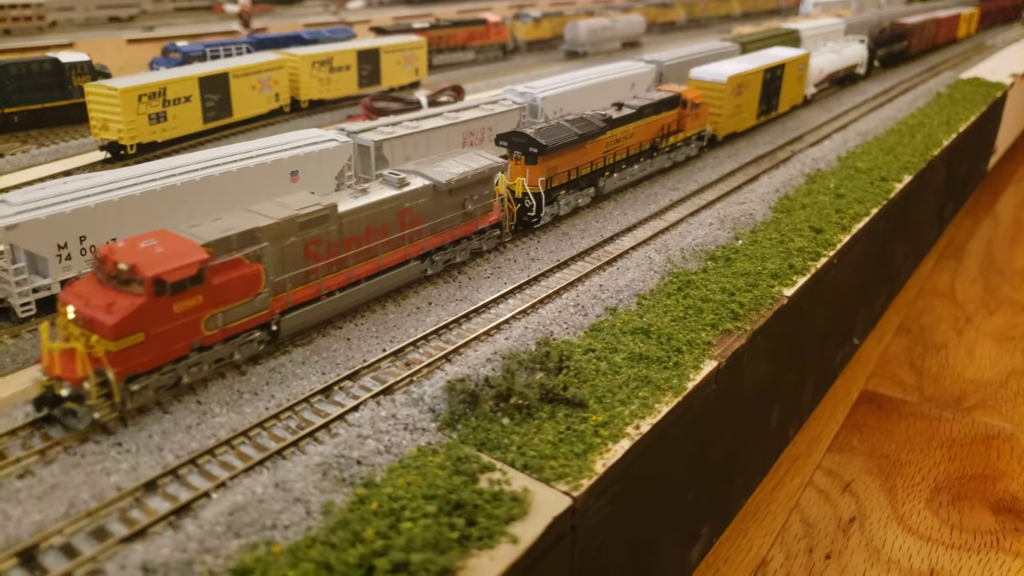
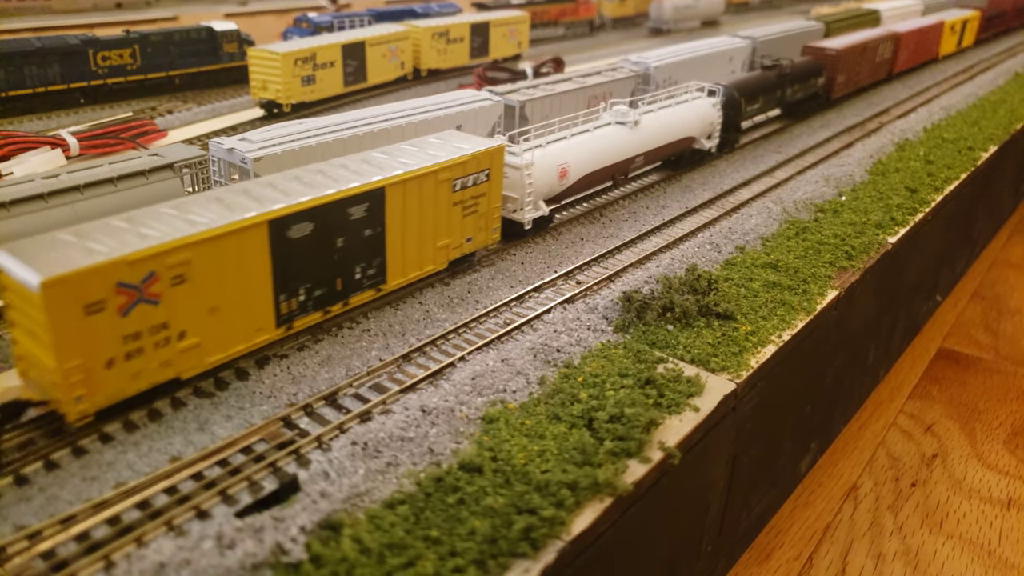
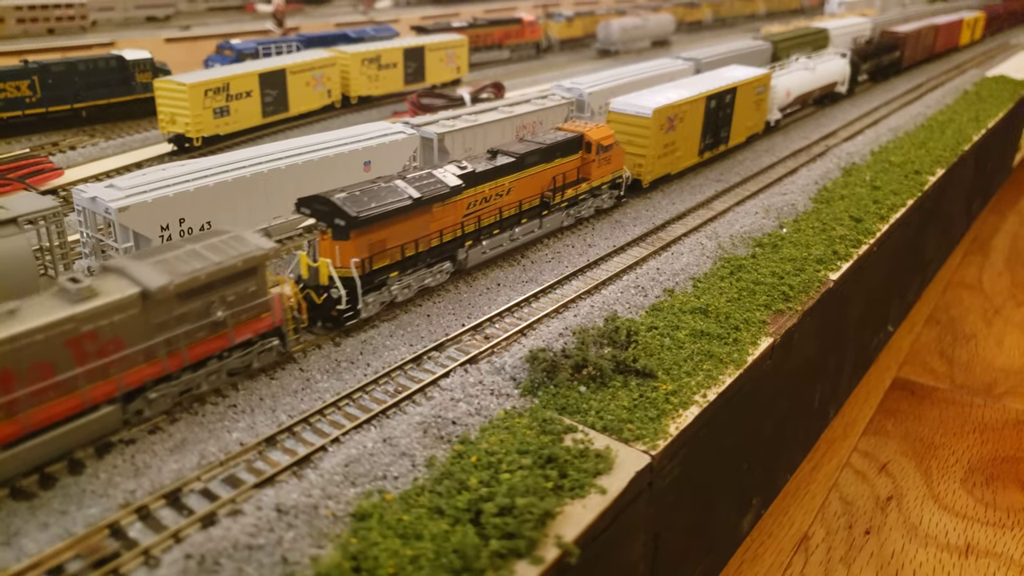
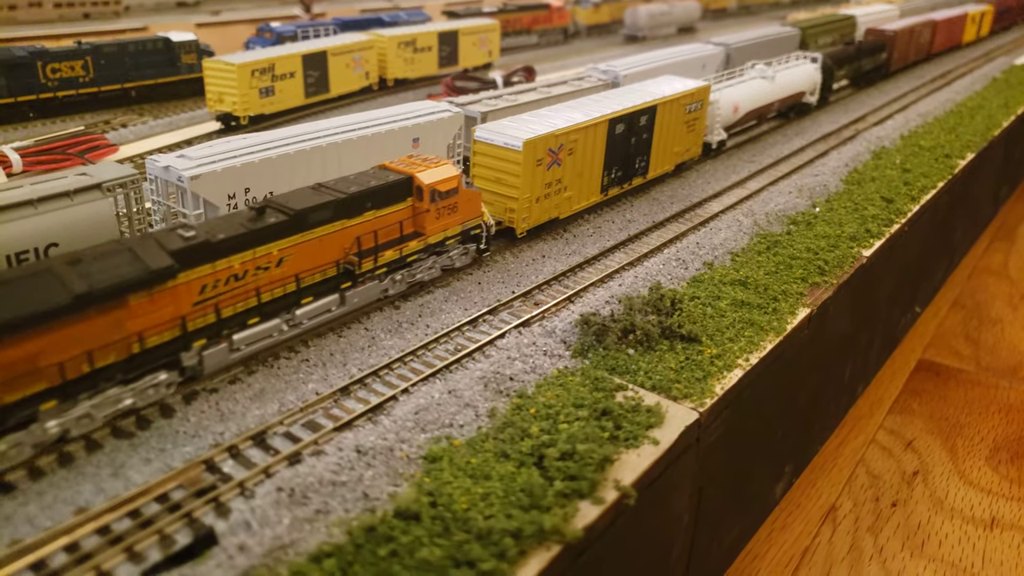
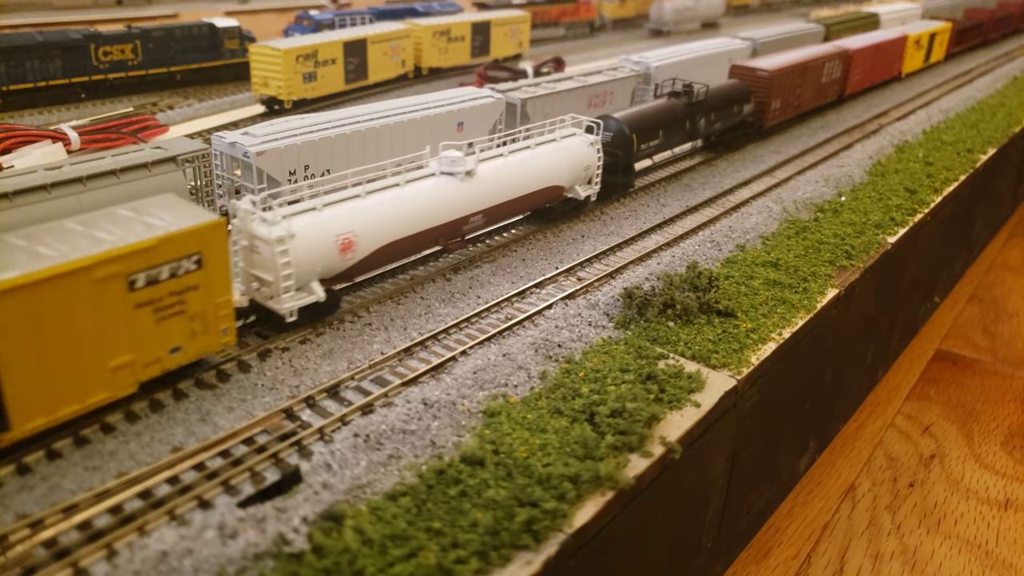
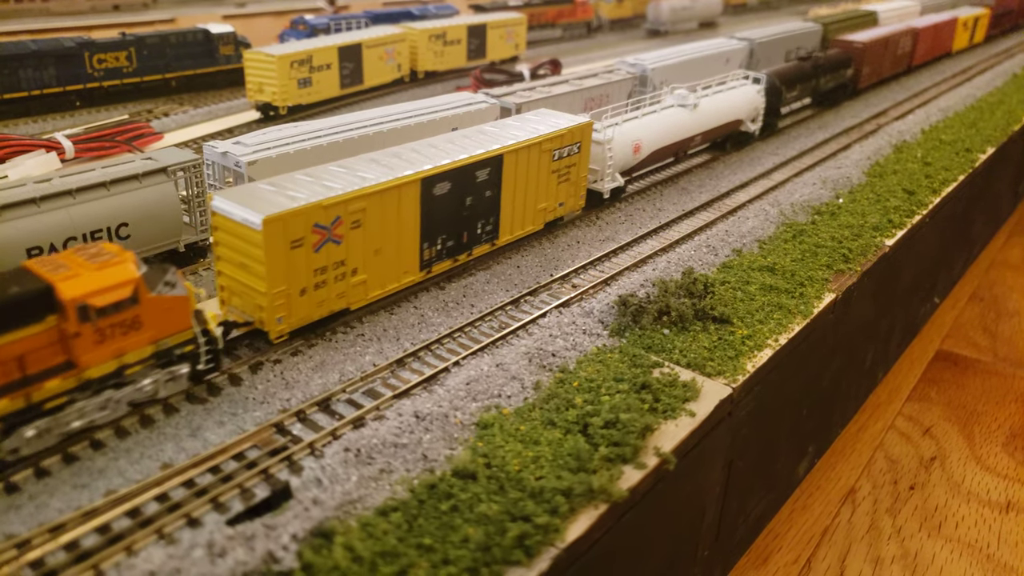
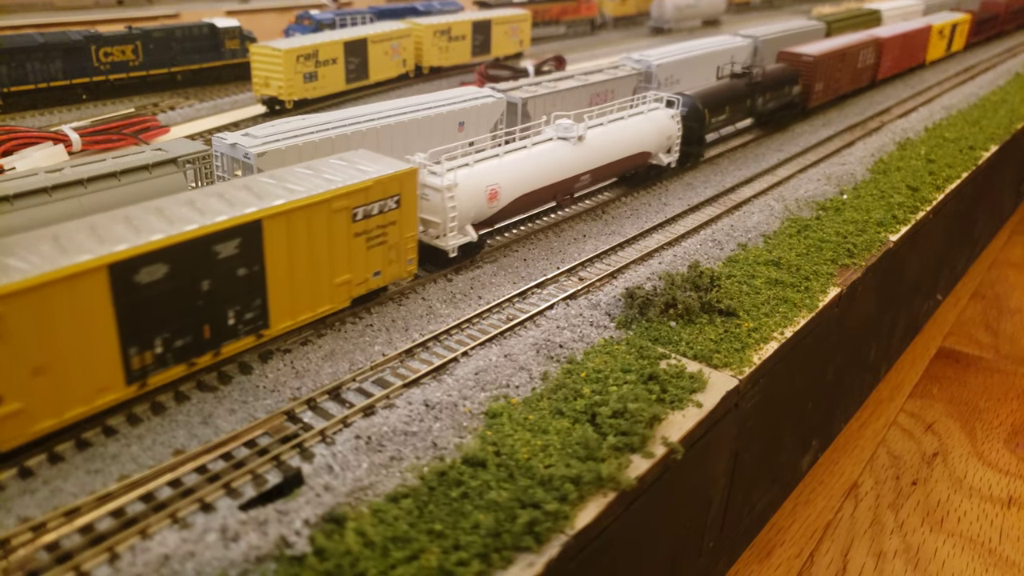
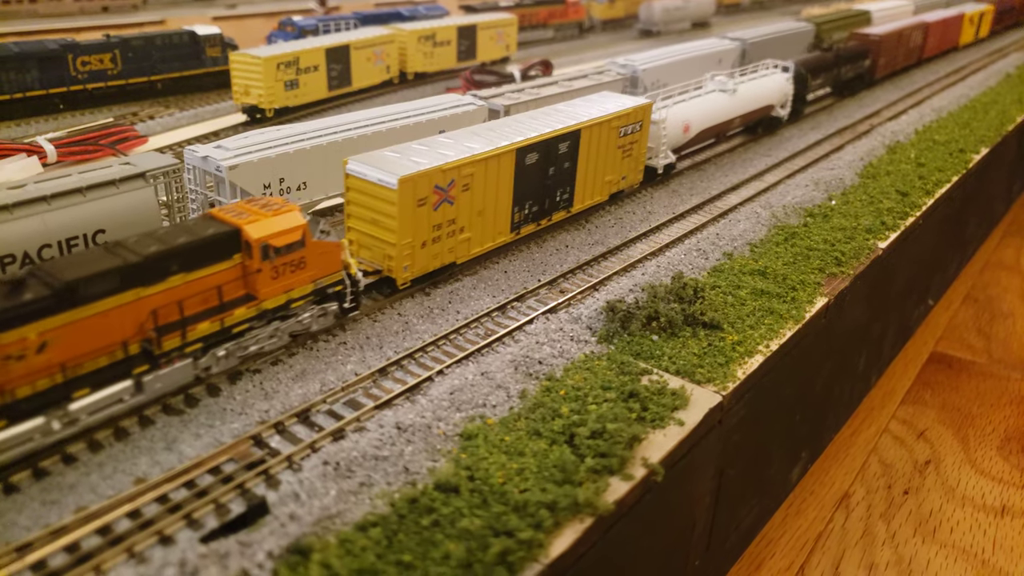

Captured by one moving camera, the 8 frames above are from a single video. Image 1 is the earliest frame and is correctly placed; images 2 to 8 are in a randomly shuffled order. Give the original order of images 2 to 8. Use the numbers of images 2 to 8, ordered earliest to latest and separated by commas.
3, 4, 8, 6, 2, 7, 5
